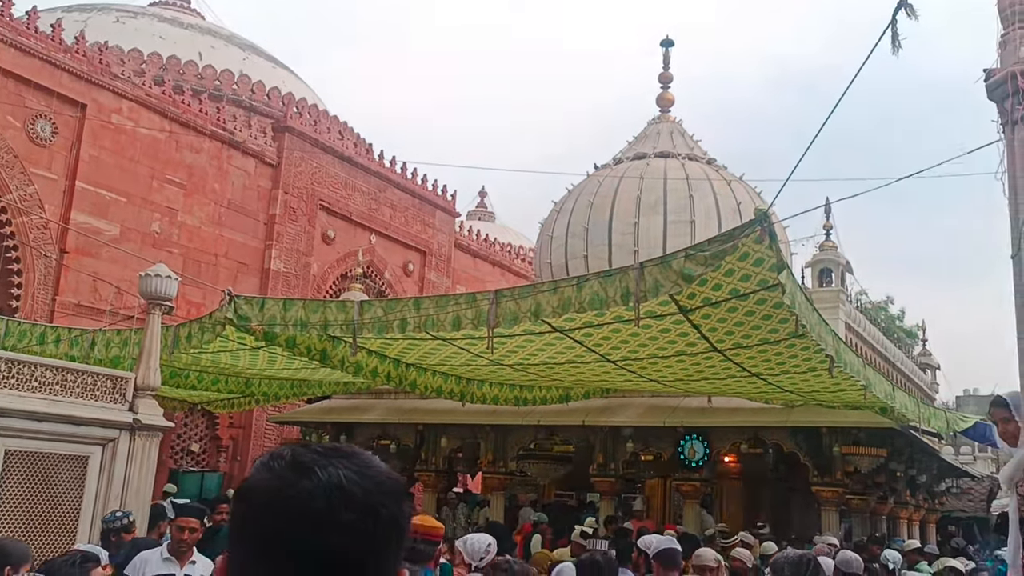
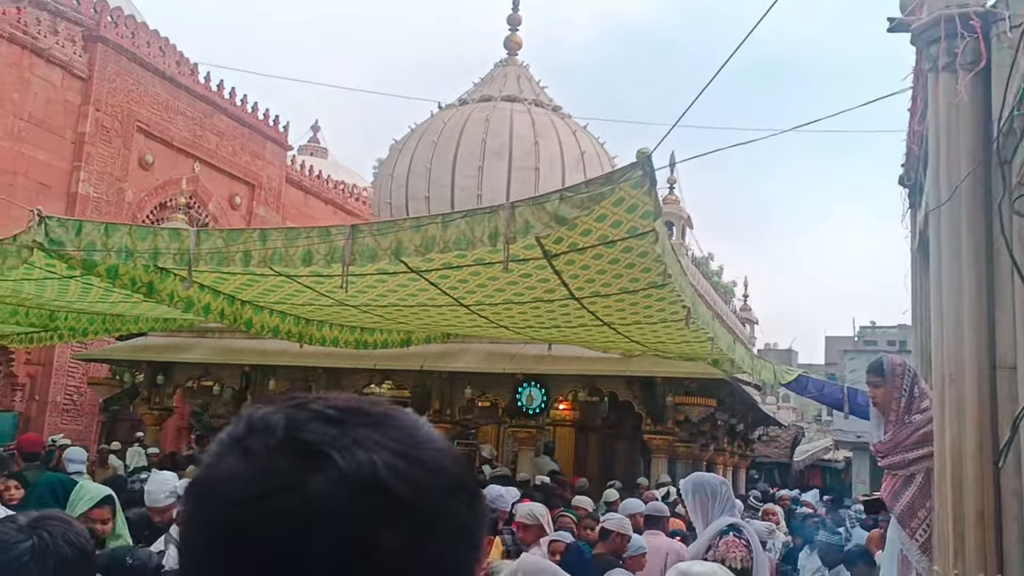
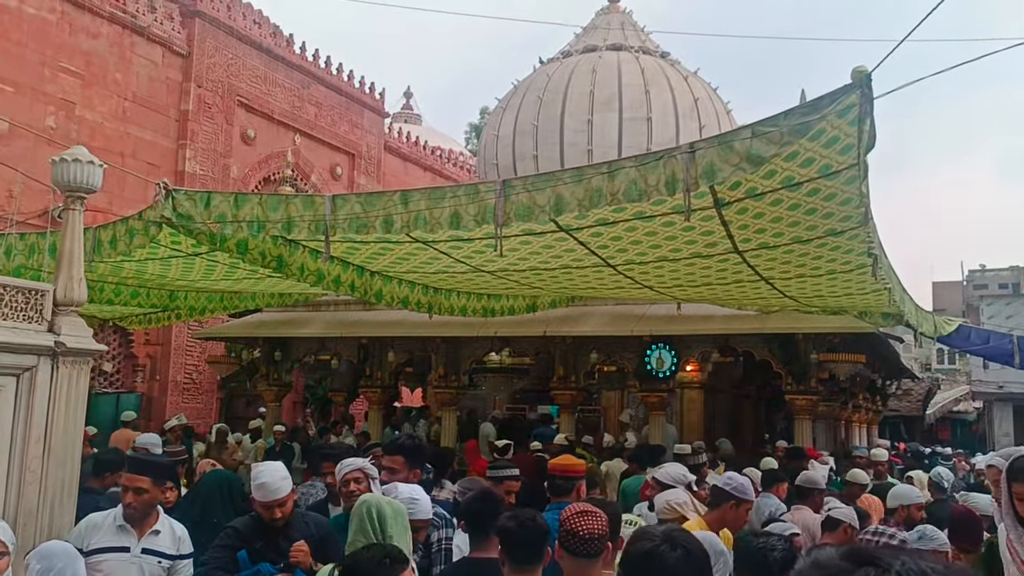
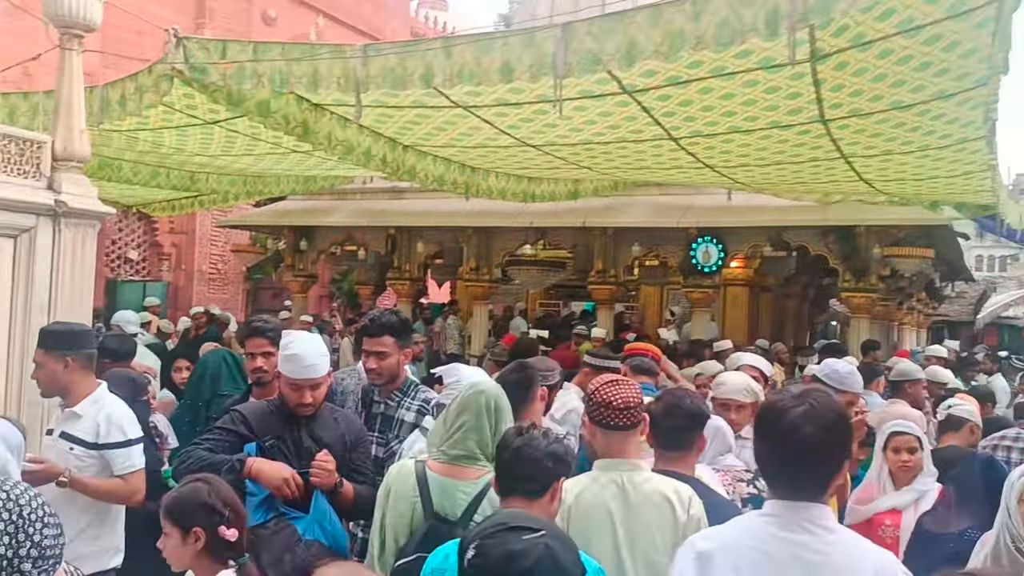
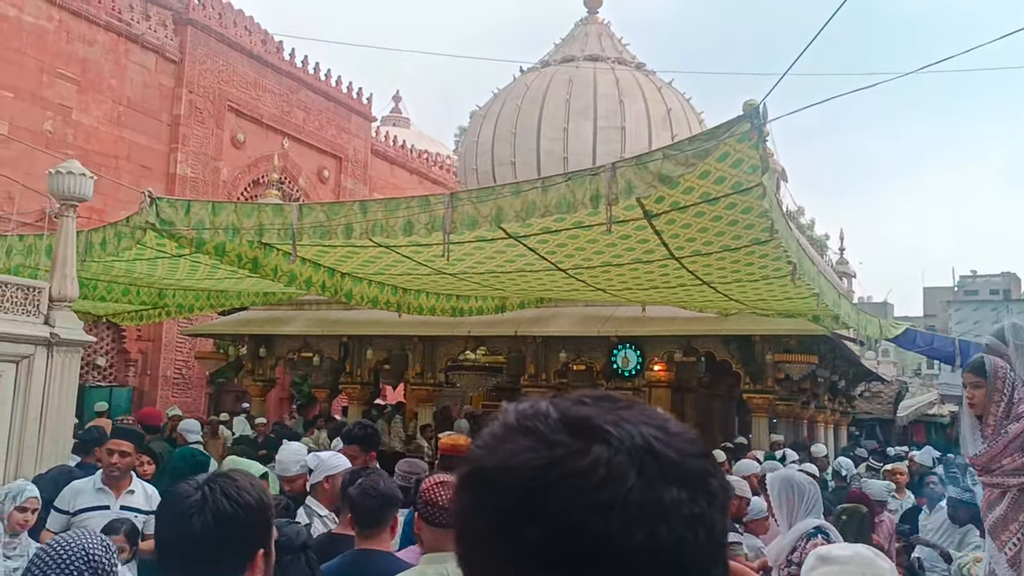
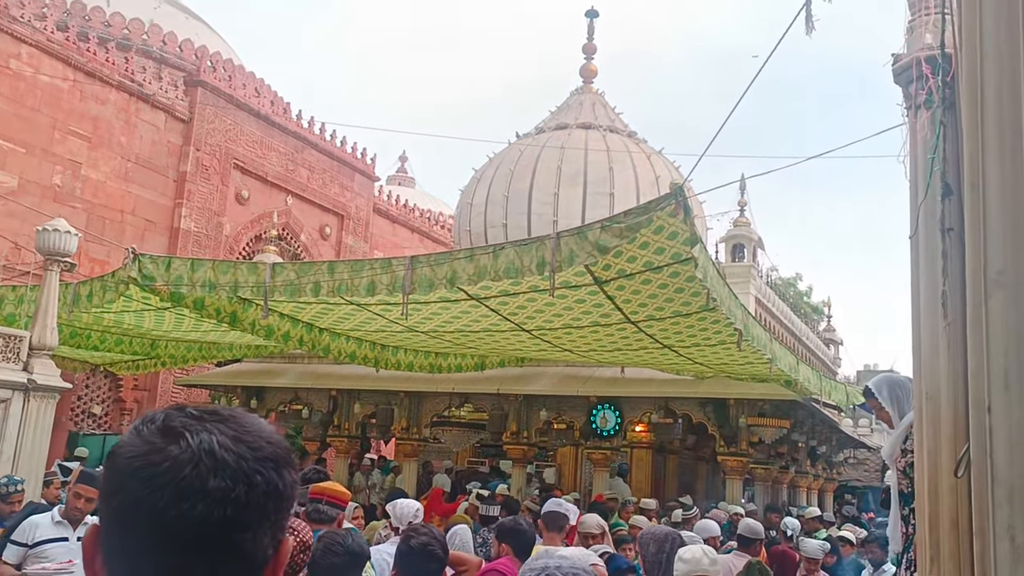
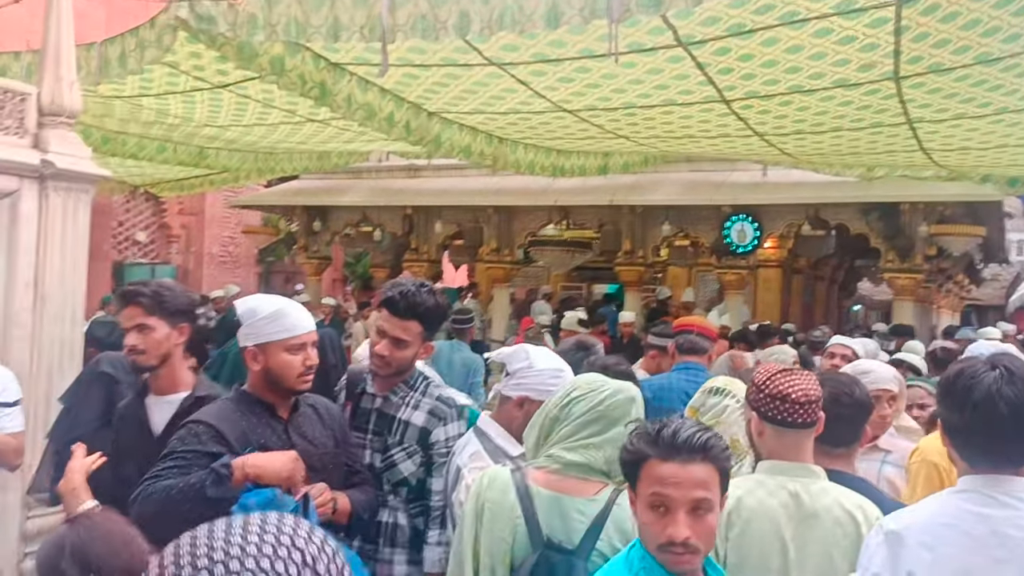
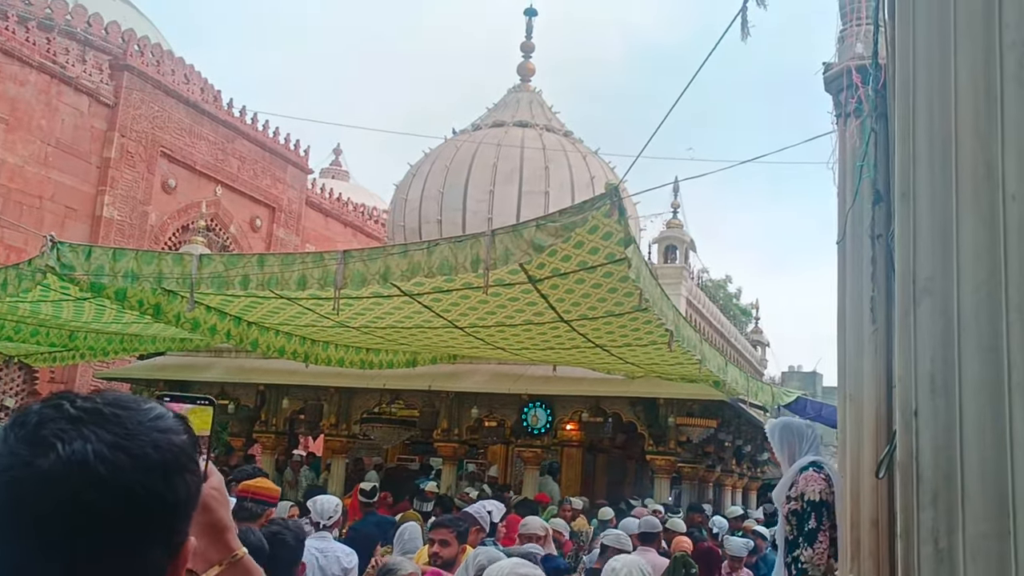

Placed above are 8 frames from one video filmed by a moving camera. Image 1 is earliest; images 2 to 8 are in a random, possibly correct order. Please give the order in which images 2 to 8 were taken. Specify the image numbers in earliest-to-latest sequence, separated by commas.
6, 8, 2, 5, 3, 4, 7
